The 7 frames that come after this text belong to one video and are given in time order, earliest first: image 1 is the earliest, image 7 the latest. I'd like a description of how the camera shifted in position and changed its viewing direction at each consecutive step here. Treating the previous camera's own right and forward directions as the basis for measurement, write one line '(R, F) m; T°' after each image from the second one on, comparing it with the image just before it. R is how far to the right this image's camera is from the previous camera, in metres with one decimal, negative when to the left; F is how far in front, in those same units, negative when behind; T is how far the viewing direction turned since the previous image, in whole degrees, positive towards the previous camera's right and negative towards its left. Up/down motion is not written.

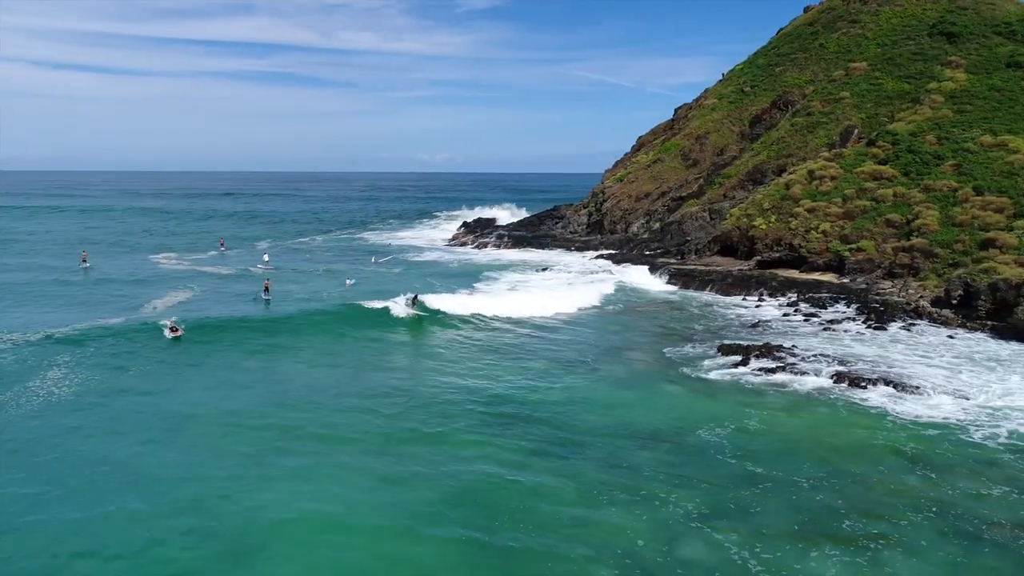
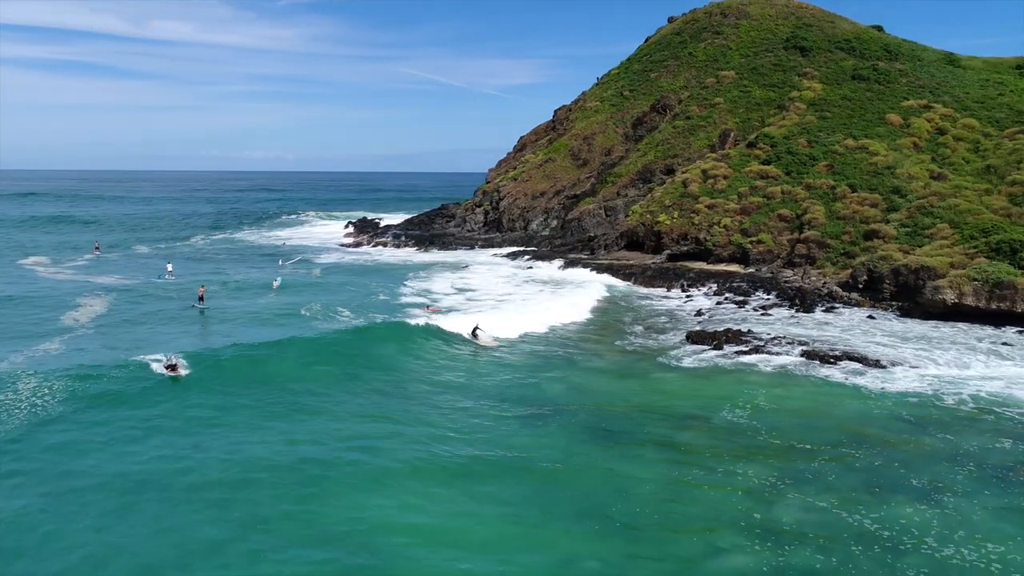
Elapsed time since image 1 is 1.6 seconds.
(-5.1, +0.1) m; +12°
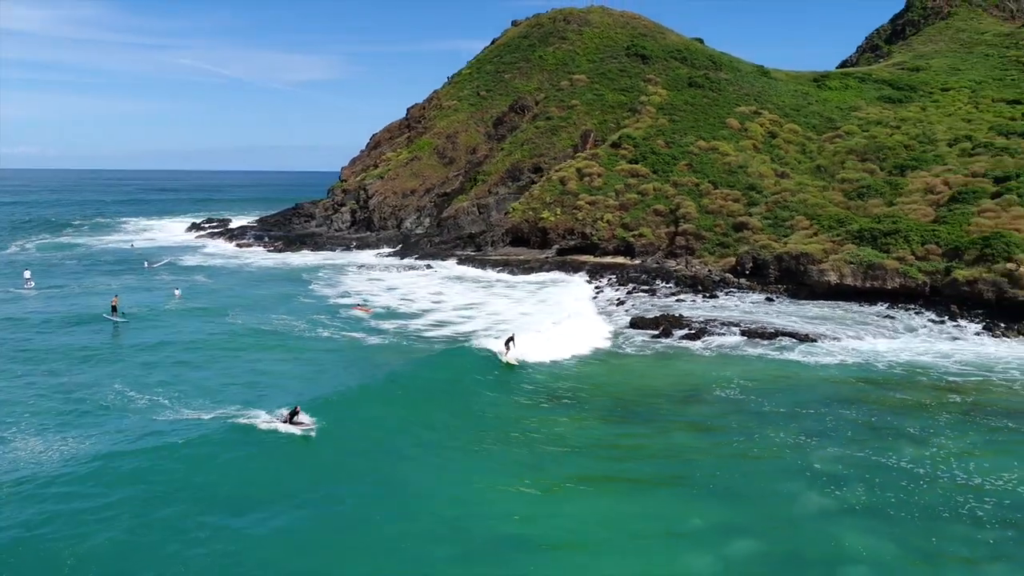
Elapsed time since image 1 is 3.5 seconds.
(-5.7, +0.3) m; +15°
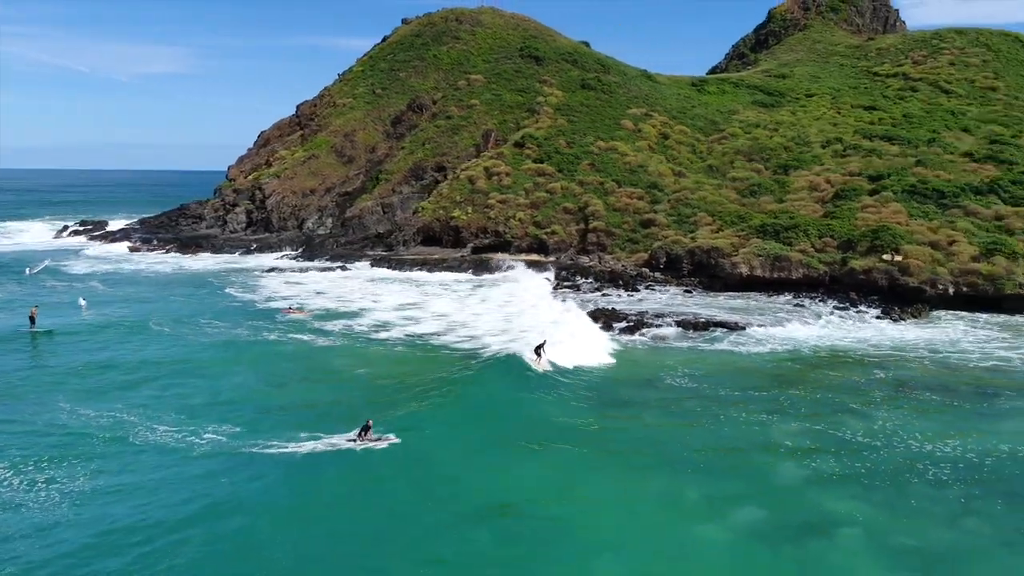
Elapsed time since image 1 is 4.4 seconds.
(-2.8, 0.0) m; +10°
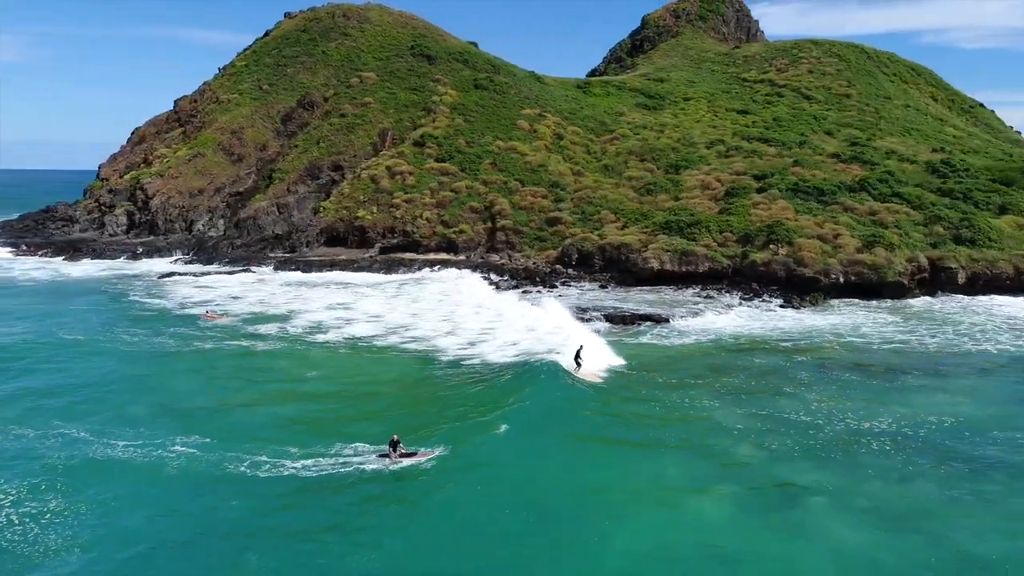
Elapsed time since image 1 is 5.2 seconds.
(-2.4, -0.1) m; +10°
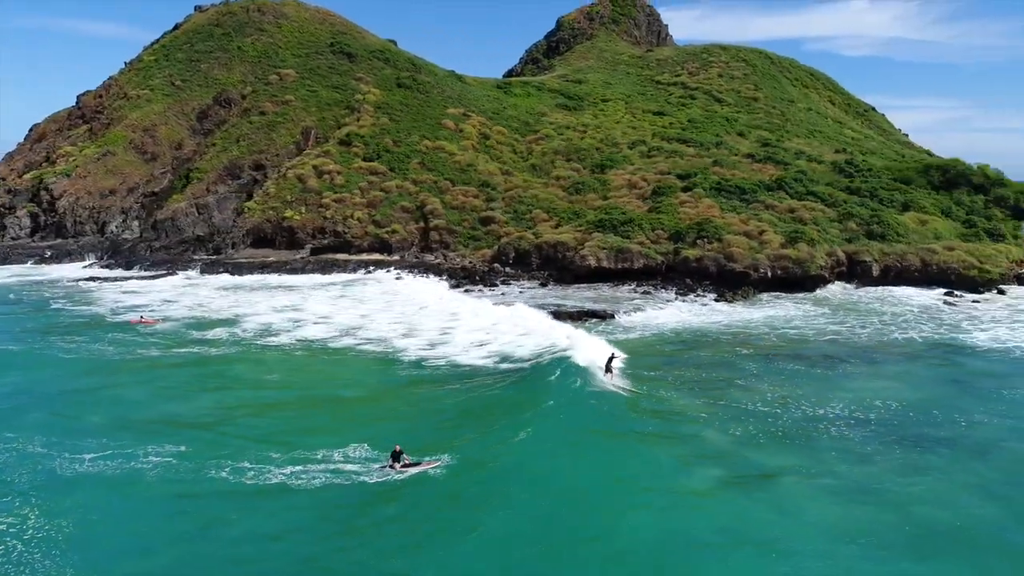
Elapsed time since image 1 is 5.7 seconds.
(-1.5, -0.1) m; +7°
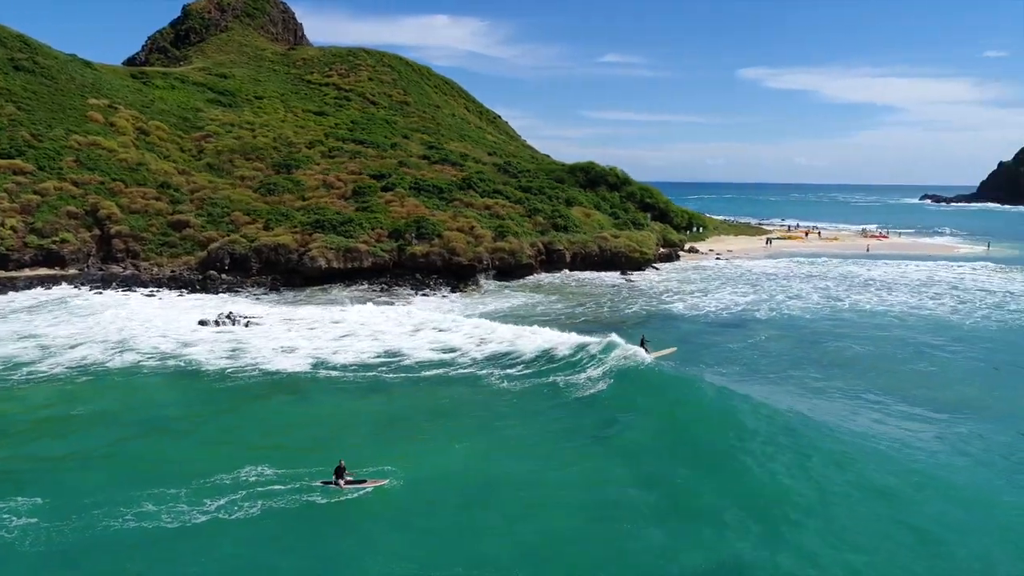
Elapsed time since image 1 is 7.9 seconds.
(-5.9, +0.7) m; +28°
